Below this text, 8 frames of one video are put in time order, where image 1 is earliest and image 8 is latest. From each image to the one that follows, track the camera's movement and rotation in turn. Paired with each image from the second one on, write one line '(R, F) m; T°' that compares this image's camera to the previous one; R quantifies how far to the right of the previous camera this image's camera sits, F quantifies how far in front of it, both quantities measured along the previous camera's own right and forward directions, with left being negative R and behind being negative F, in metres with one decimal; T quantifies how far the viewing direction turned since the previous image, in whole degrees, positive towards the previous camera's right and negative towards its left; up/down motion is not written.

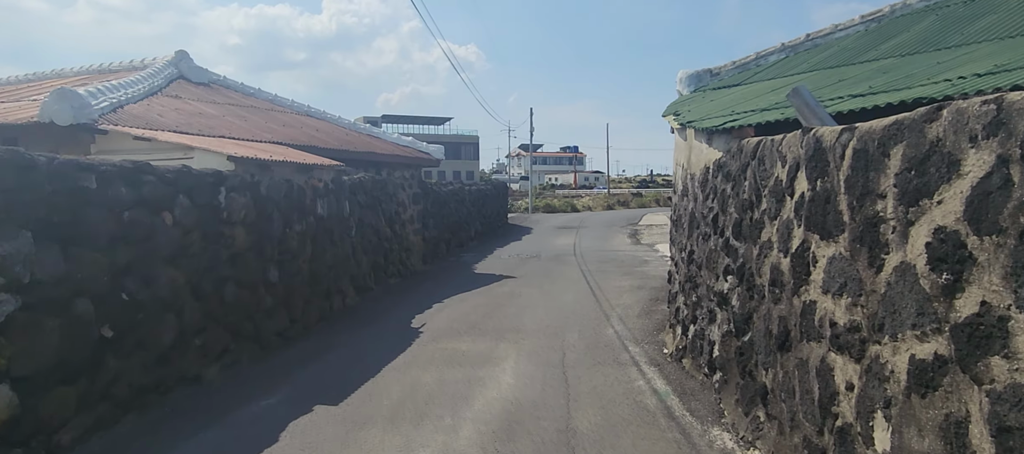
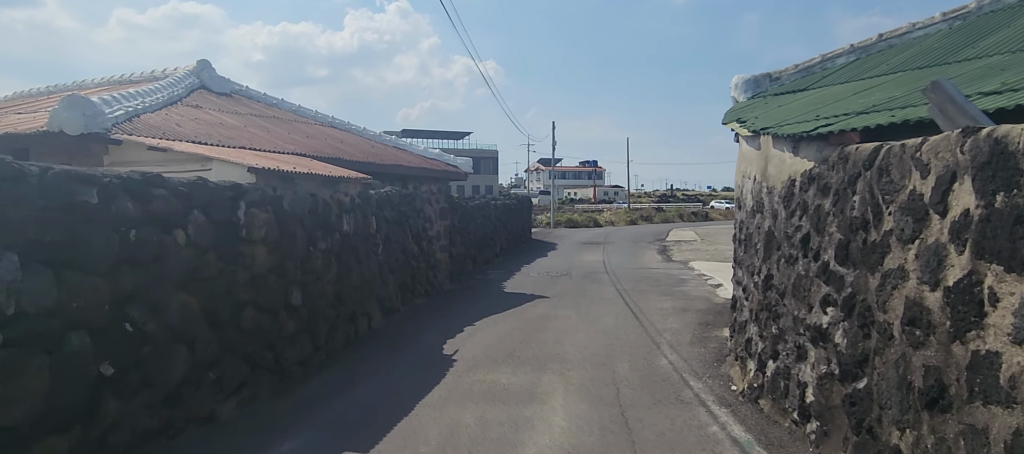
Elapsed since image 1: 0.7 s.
(-0.3, +0.6) m; -2°
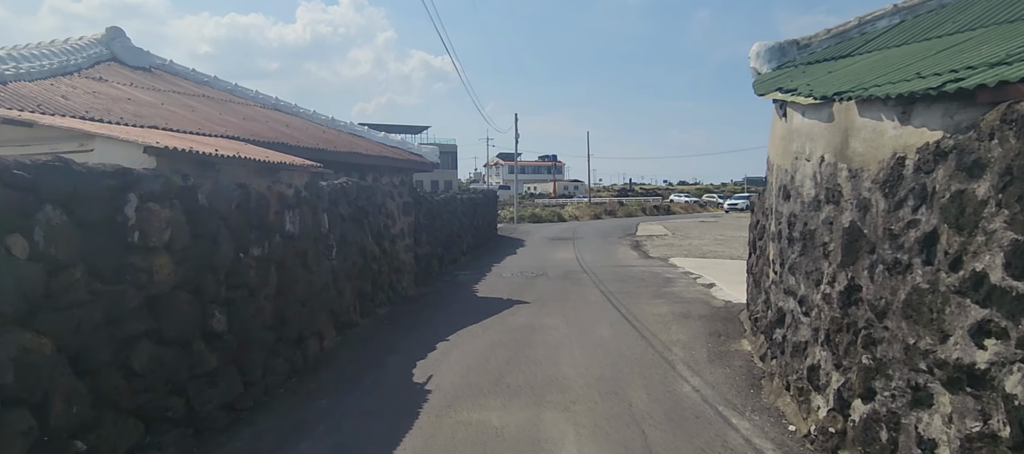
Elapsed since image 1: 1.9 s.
(-0.3, +1.4) m; +4°
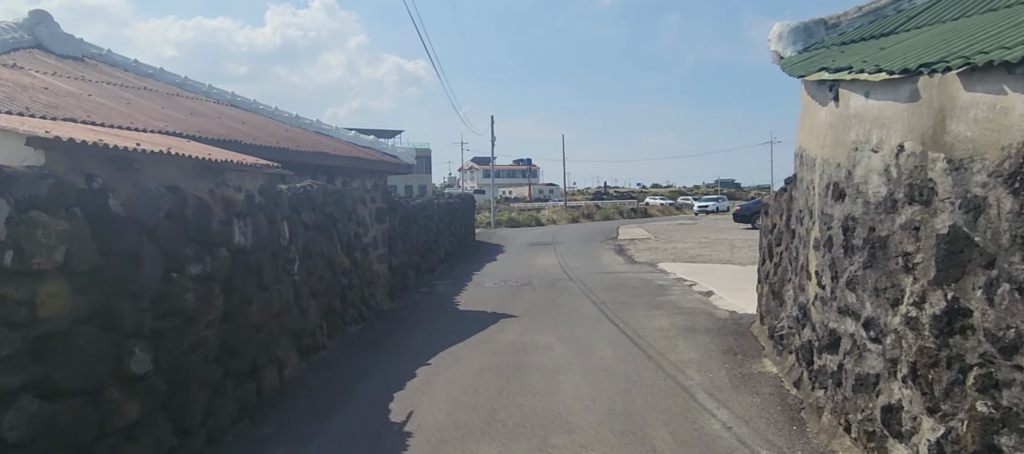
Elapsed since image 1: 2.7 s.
(-0.2, +0.9) m; +2°
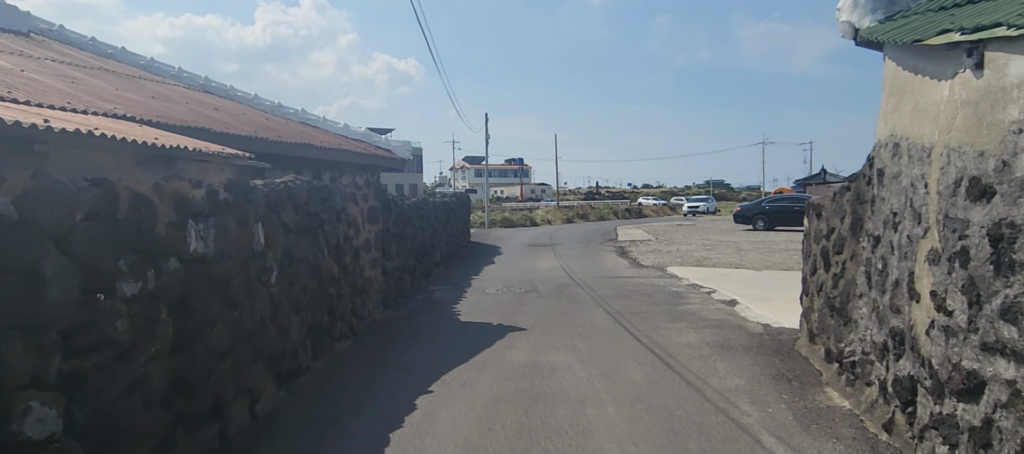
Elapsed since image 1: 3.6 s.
(-0.2, +1.0) m; +1°
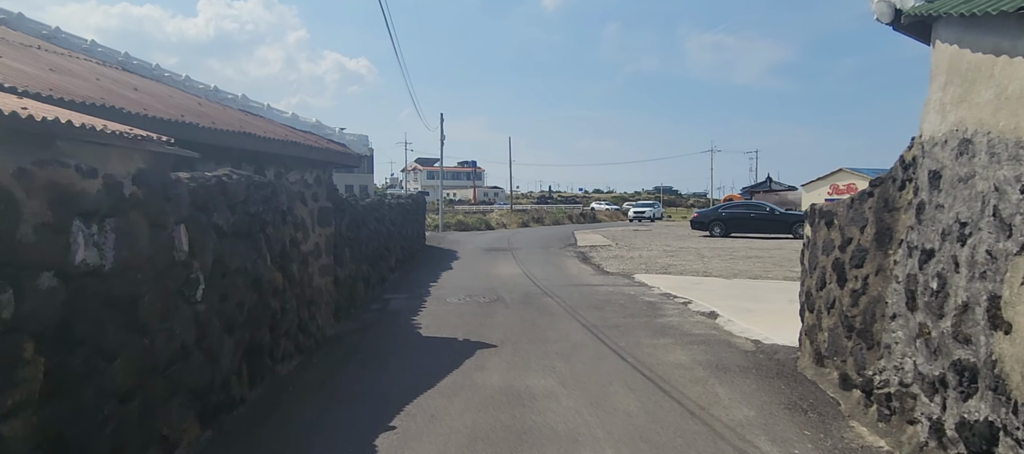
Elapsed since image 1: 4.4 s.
(-0.2, +0.9) m; +5°
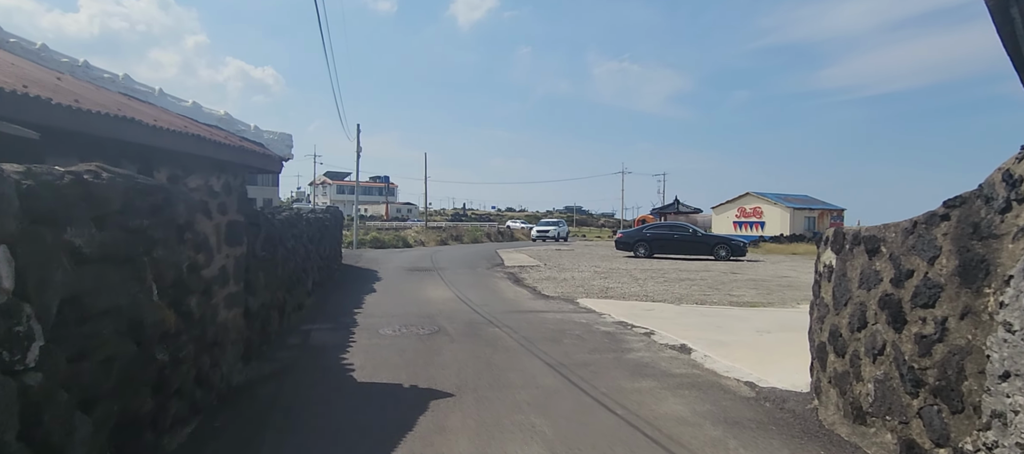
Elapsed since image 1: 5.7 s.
(-0.6, +1.4) m; +8°
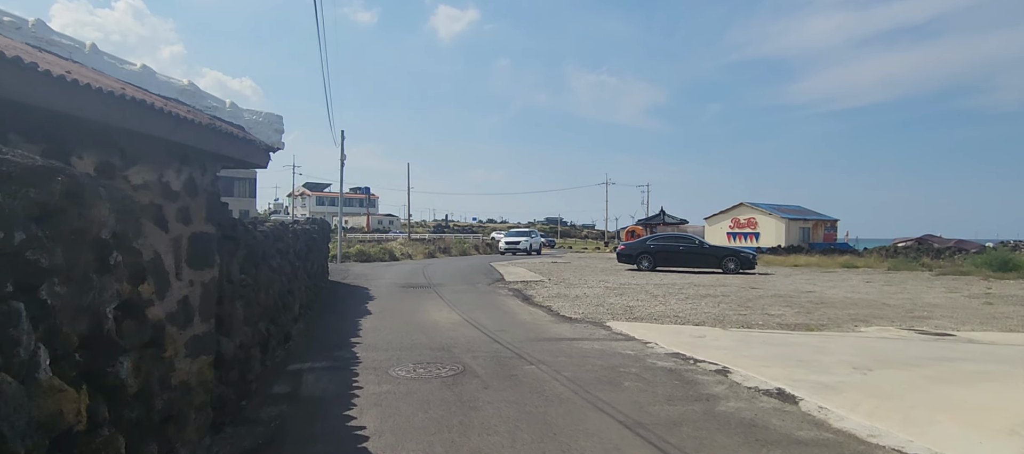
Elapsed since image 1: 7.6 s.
(-0.9, +2.0) m; +2°
